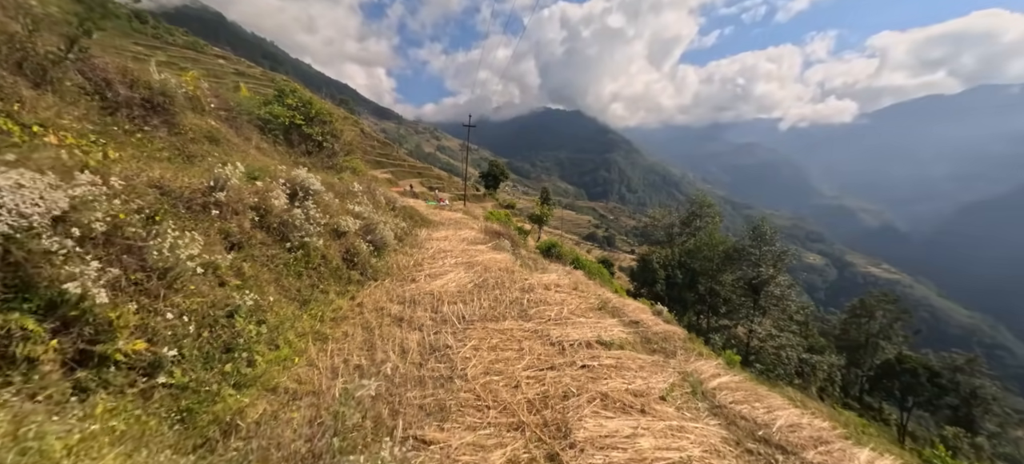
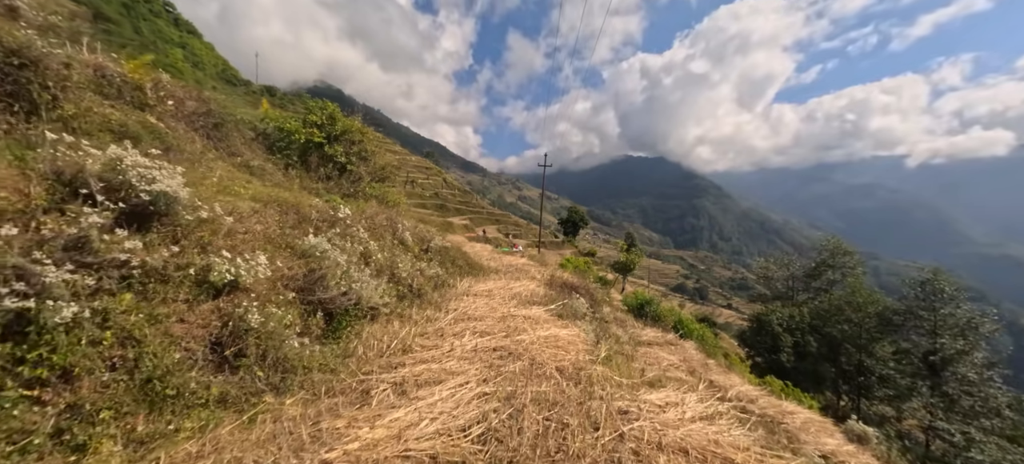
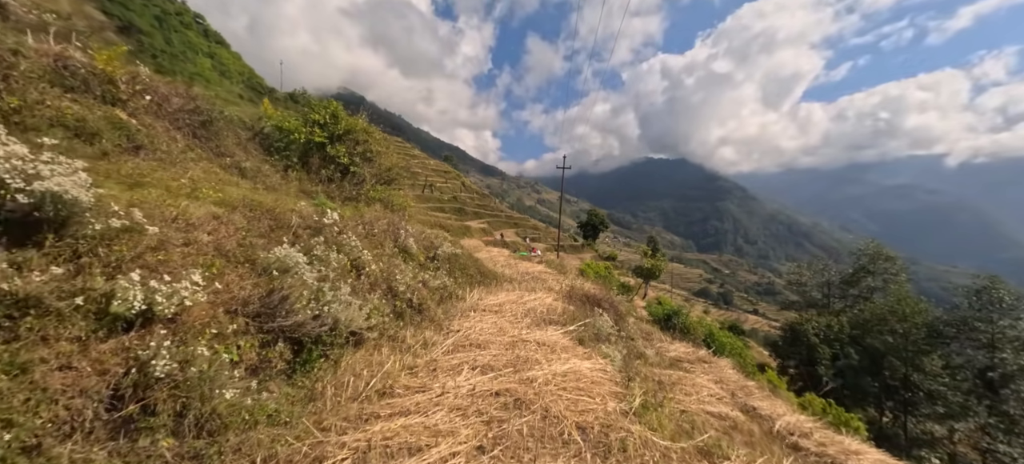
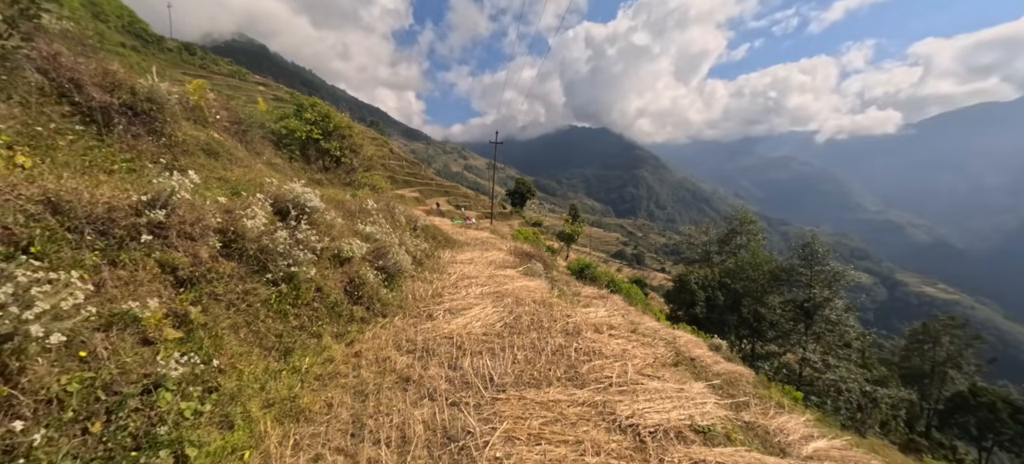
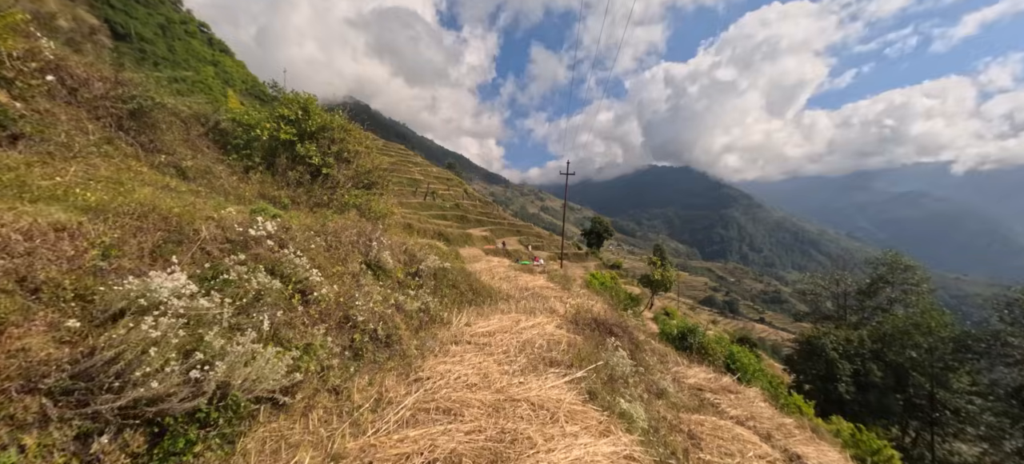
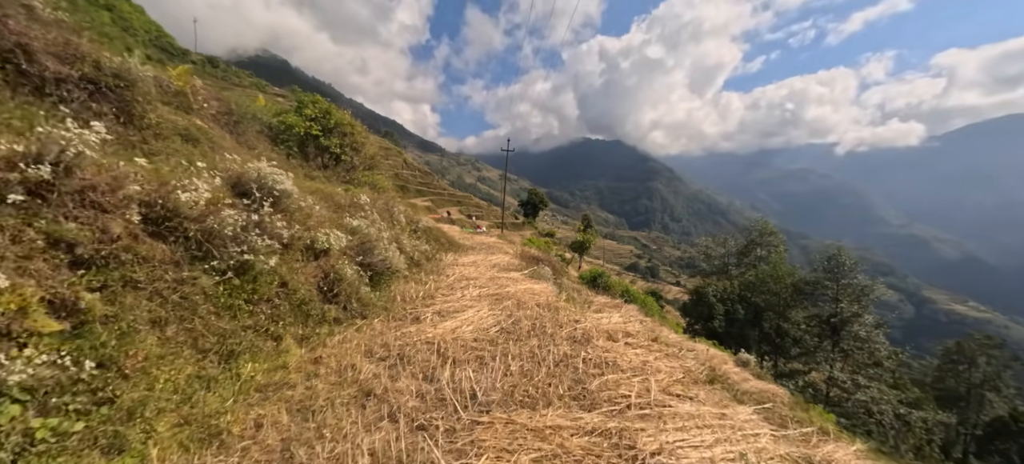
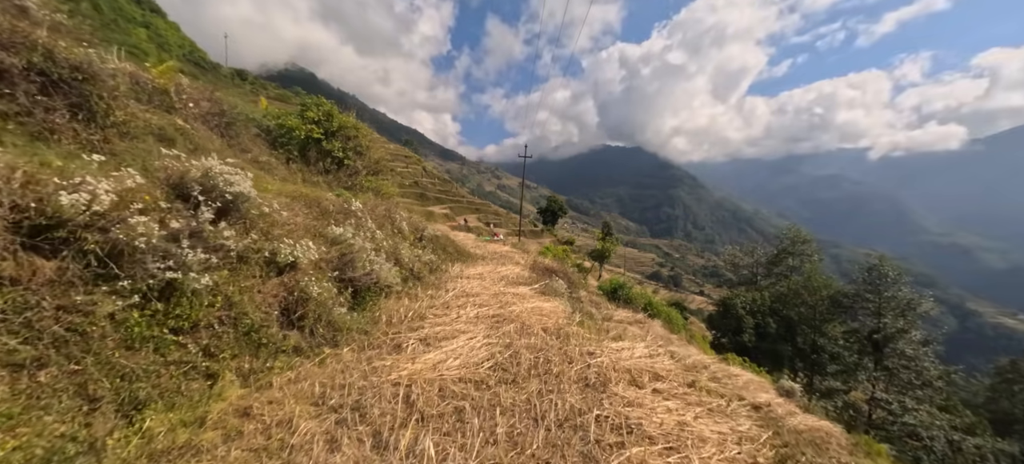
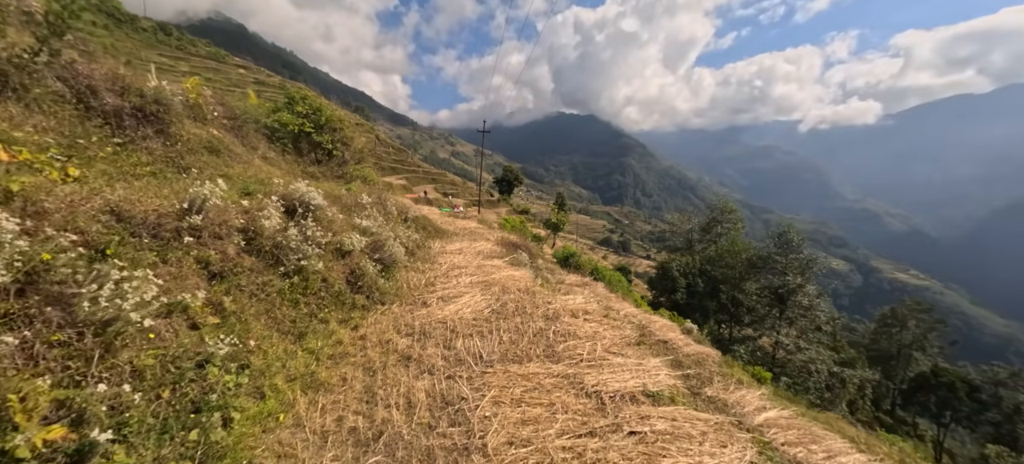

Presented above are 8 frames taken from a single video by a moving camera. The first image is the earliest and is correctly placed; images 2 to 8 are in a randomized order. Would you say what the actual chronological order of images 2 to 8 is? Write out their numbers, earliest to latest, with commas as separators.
8, 4, 6, 7, 2, 3, 5
